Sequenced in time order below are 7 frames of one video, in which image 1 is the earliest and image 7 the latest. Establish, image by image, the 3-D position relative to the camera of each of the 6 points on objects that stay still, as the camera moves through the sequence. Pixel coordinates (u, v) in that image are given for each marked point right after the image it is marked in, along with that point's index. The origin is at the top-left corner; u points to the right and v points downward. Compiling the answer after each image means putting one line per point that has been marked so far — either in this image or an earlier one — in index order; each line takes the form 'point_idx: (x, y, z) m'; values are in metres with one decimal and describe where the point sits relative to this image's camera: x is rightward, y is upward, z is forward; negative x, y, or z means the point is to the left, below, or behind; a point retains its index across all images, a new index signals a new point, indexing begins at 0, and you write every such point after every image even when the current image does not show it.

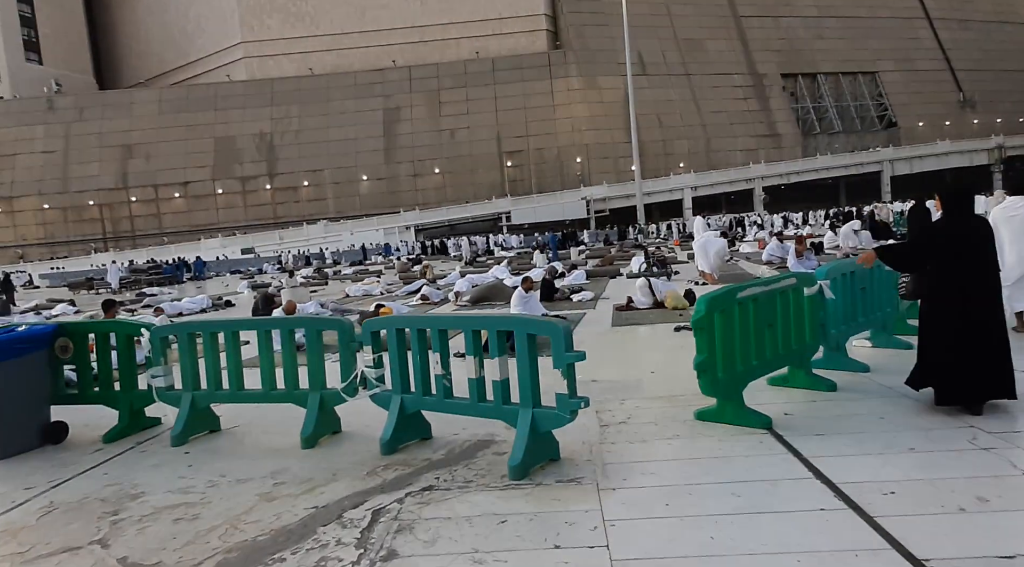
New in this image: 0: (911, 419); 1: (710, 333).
0: (+2.3, -0.8, +4.3) m
1: (+1.1, -0.3, +4.3) m
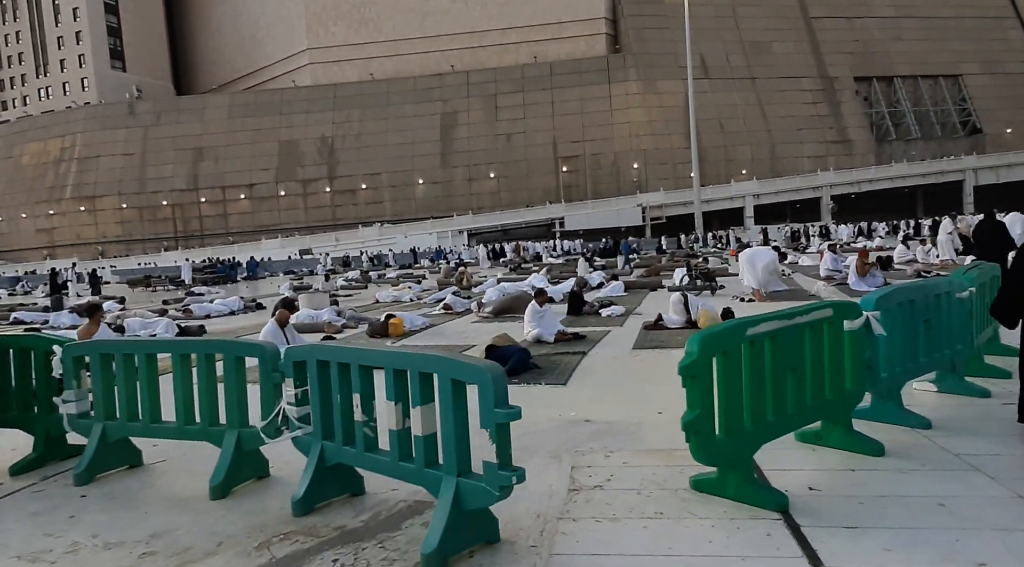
0: (+2.0, -1.0, +3.2) m
1: (+0.8, -0.4, +3.3) m
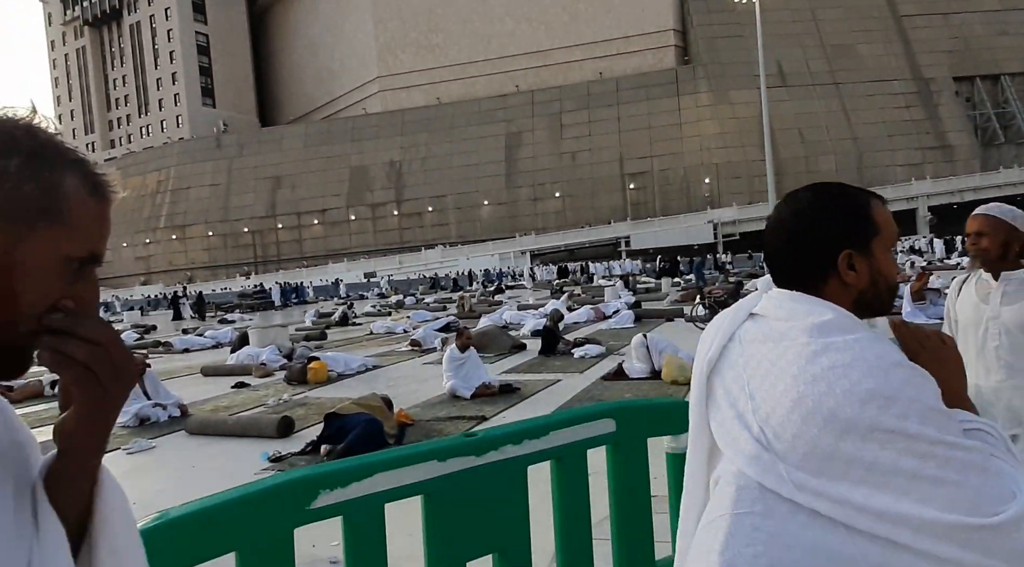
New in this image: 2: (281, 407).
0: (+0.4, -1.2, +1.1) m
1: (-0.7, -0.6, +1.3) m
2: (-2.2, -1.2, +7.1) m
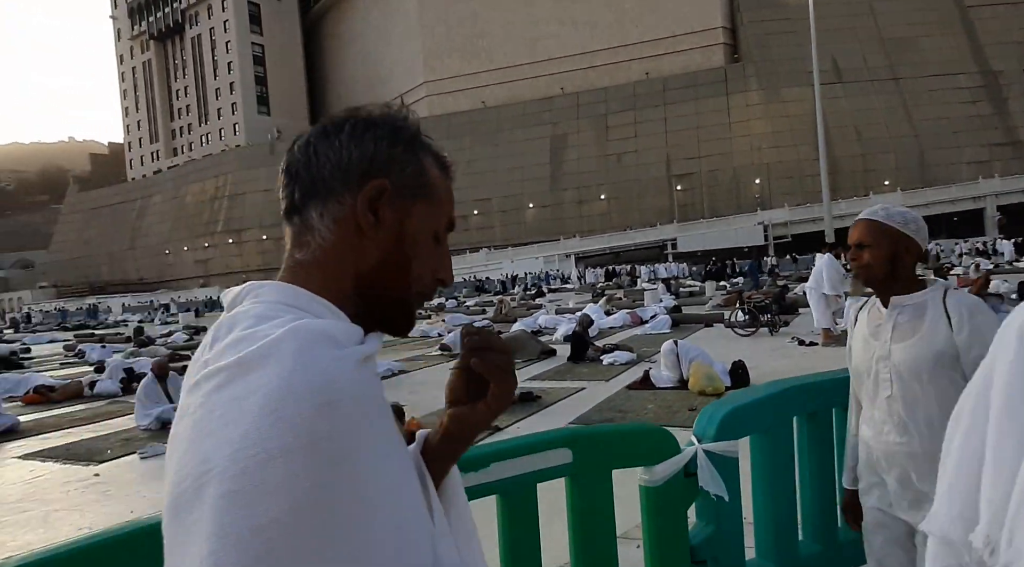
0: (+0.2, -1.2, +0.8) m
1: (-0.9, -0.7, +1.2) m
2: (-2.0, -1.2, +7.0) m
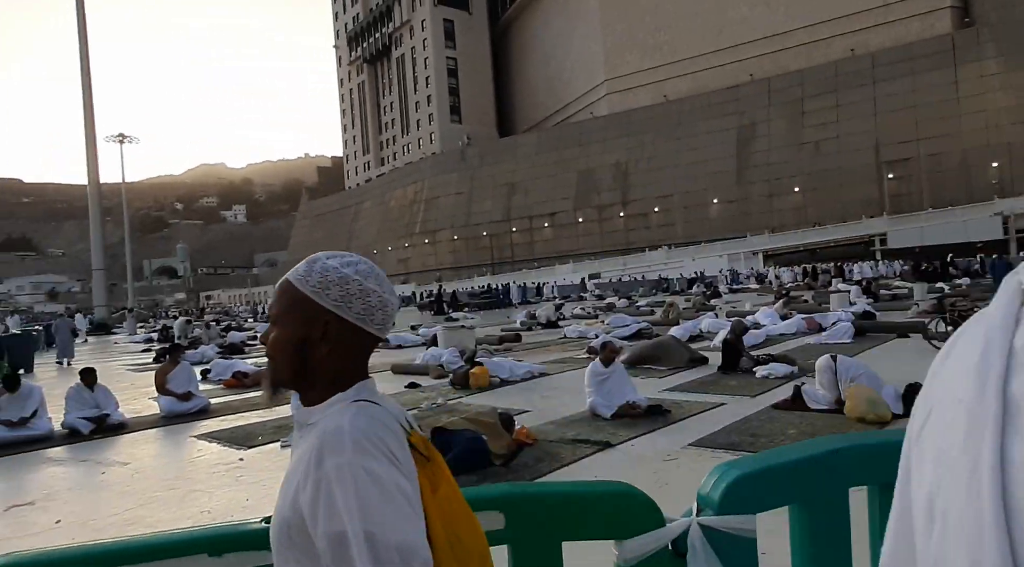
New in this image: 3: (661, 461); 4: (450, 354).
0: (-0.2, -1.2, +0.7) m
1: (-1.2, -0.7, +1.3) m
2: (-0.8, -1.2, +7.2) m
3: (+1.0, -1.2, +5.2) m
4: (-0.9, -1.0, +10.6) m
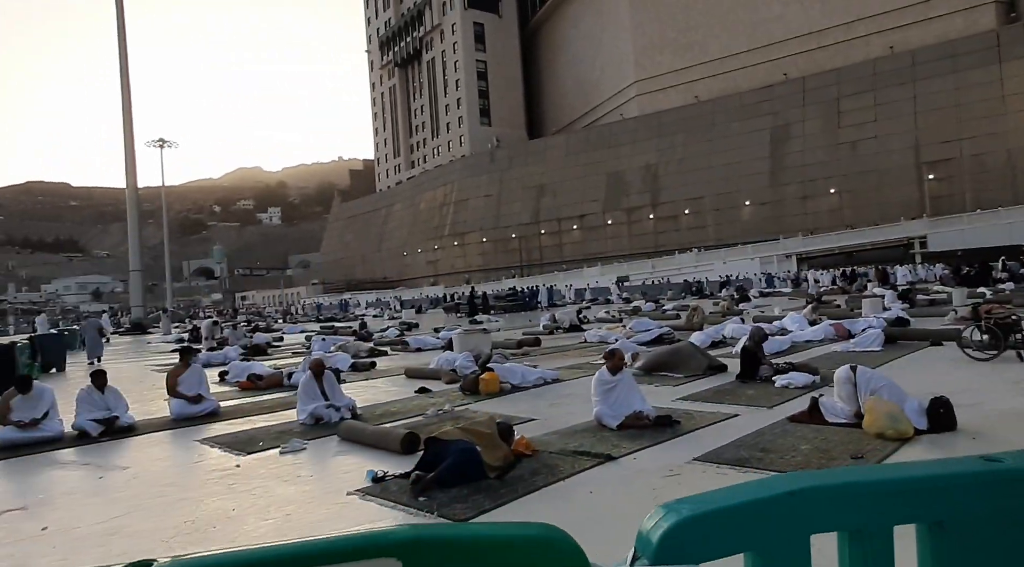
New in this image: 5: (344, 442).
0: (-0.4, -1.3, +0.5) m
1: (-1.4, -0.7, +1.1) m
2: (-0.7, -1.3, +7.1) m
3: (+1.0, -1.3, +4.9) m
4: (-0.7, -1.1, +10.5) m
5: (-1.5, -1.4, +6.5) m
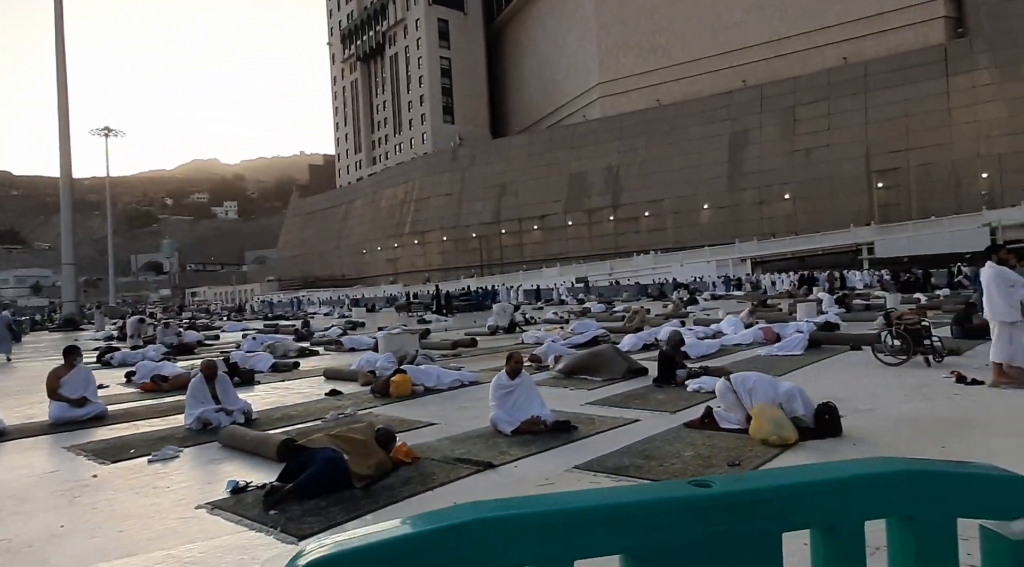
0: (-1.1, -1.3, +0.3) m
1: (-2.1, -0.7, +0.8) m
2: (-1.6, -1.3, +6.8) m
3: (+0.2, -1.3, +4.7) m
4: (-1.8, -1.1, +10.2) m
5: (-2.4, -1.4, +6.2) m
